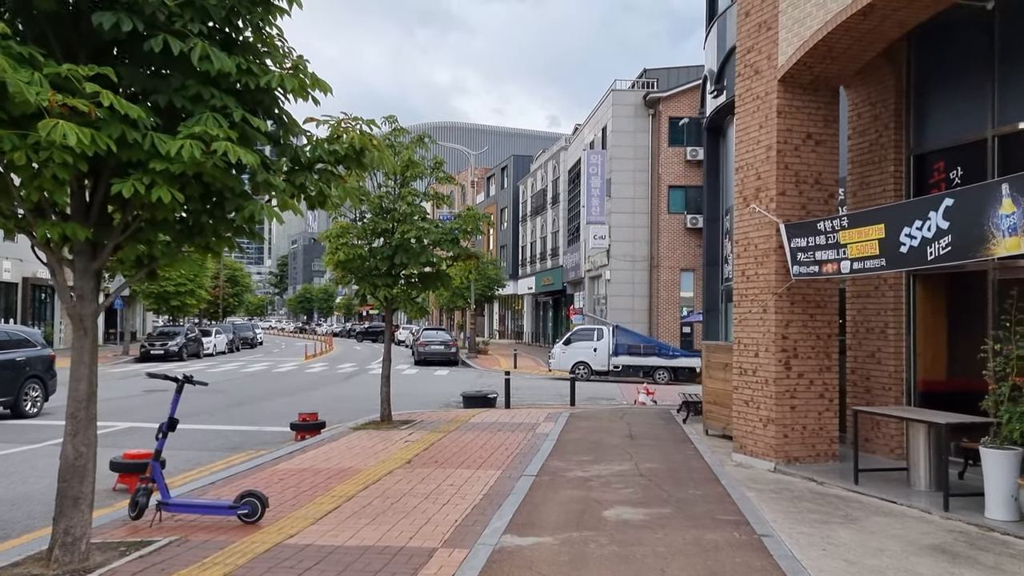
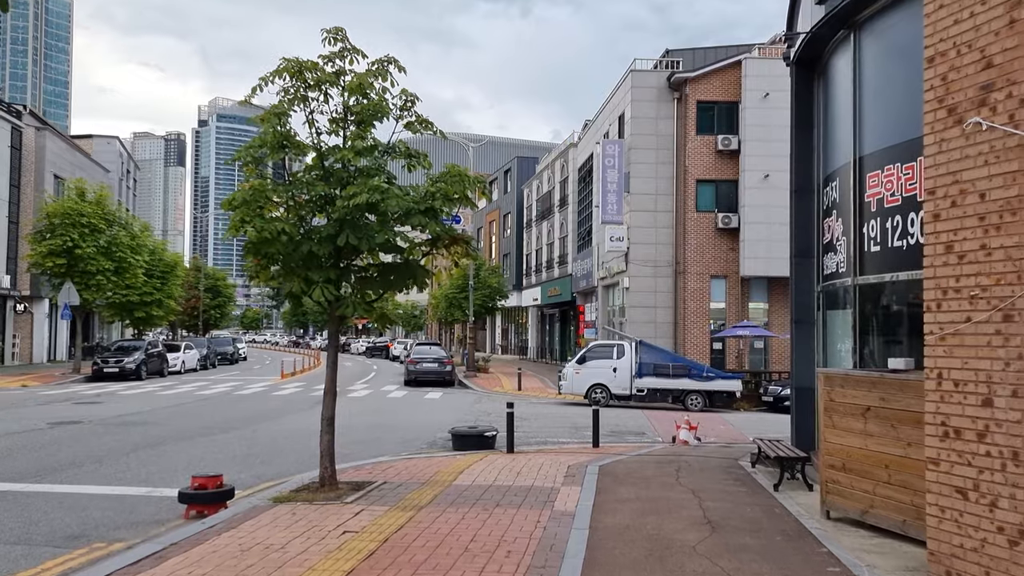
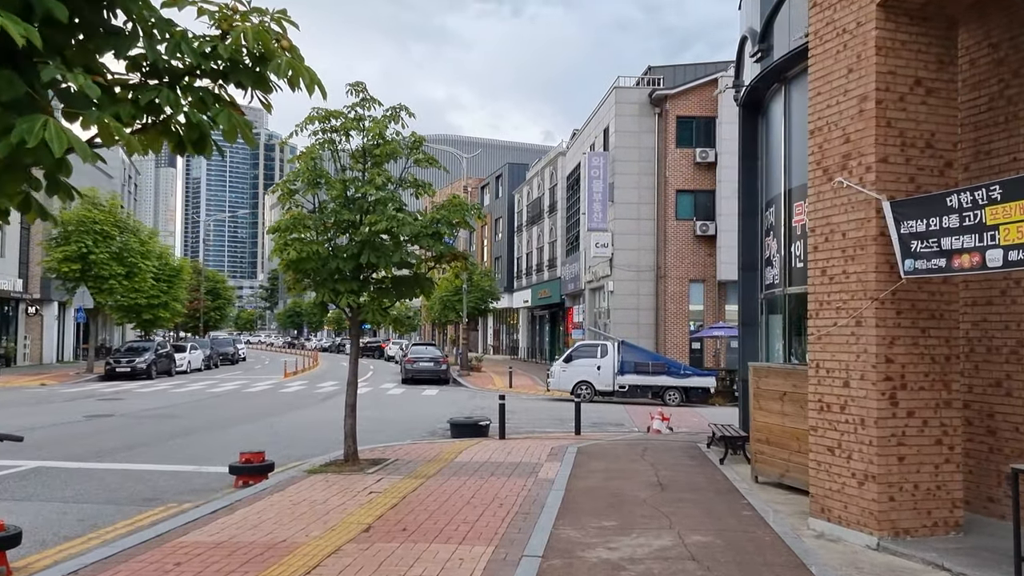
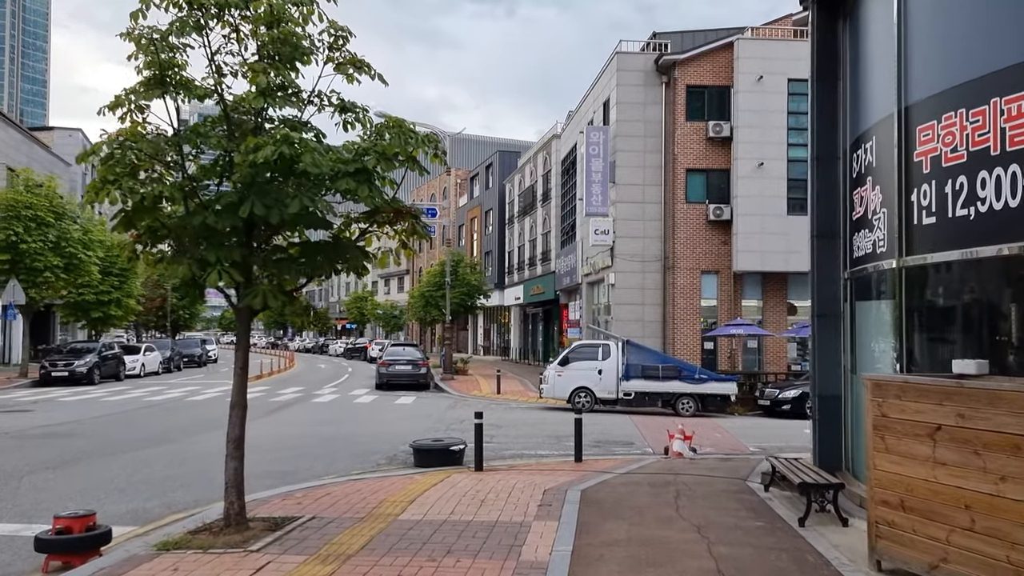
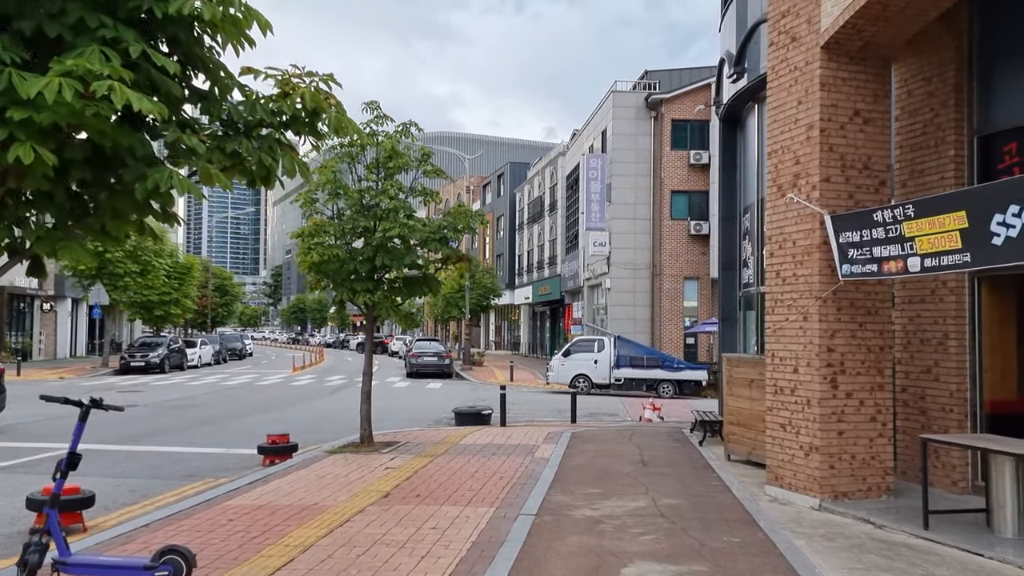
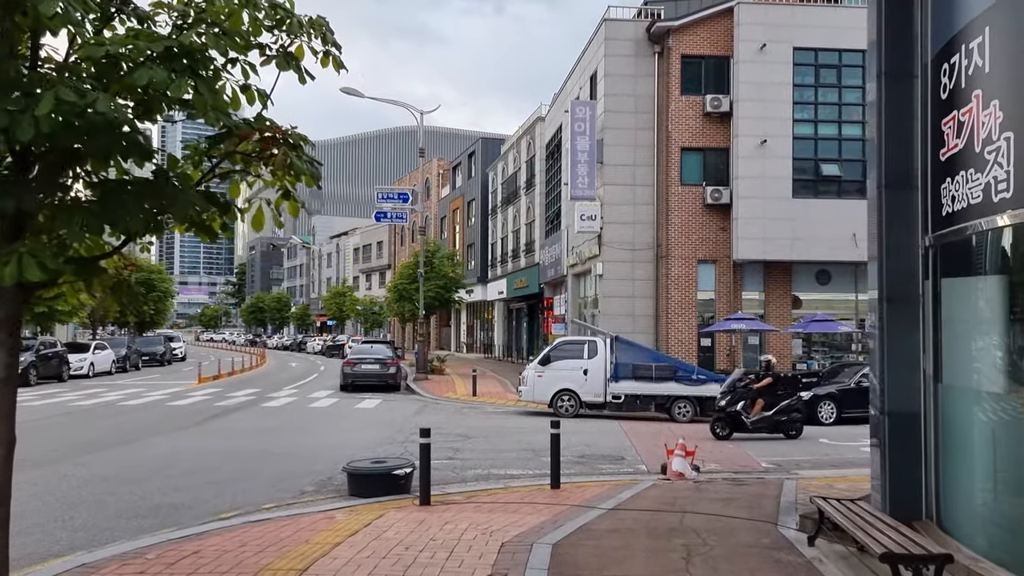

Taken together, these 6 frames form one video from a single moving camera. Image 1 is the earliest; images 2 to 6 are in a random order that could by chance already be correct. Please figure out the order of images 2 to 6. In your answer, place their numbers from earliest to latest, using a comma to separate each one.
5, 3, 2, 4, 6
